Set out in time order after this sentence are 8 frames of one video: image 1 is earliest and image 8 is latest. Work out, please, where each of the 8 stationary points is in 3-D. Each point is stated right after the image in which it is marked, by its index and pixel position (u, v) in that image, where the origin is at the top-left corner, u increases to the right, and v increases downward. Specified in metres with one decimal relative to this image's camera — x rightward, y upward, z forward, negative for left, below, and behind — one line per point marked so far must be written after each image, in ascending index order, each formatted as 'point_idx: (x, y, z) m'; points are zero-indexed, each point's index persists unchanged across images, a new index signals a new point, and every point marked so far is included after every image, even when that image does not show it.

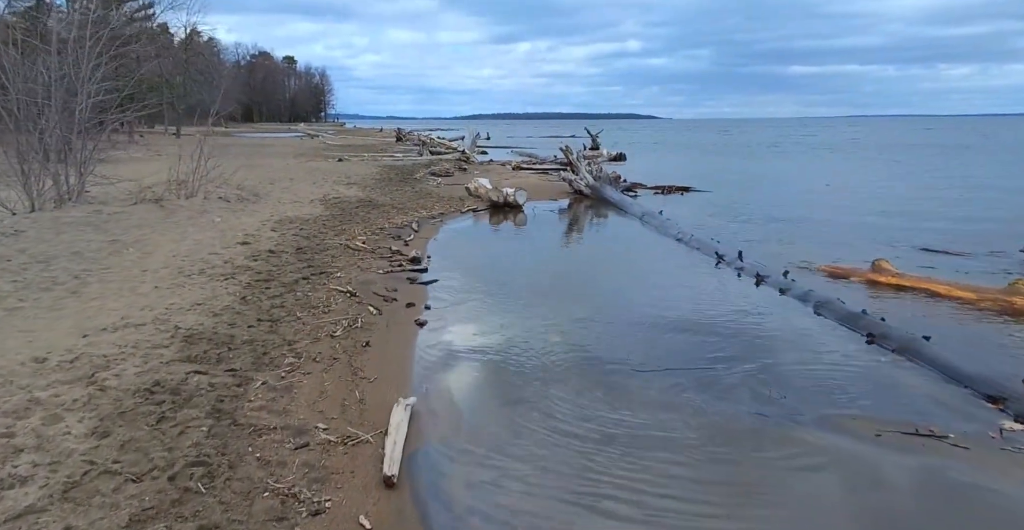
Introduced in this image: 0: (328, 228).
0: (-3.1, +0.6, +10.8) m
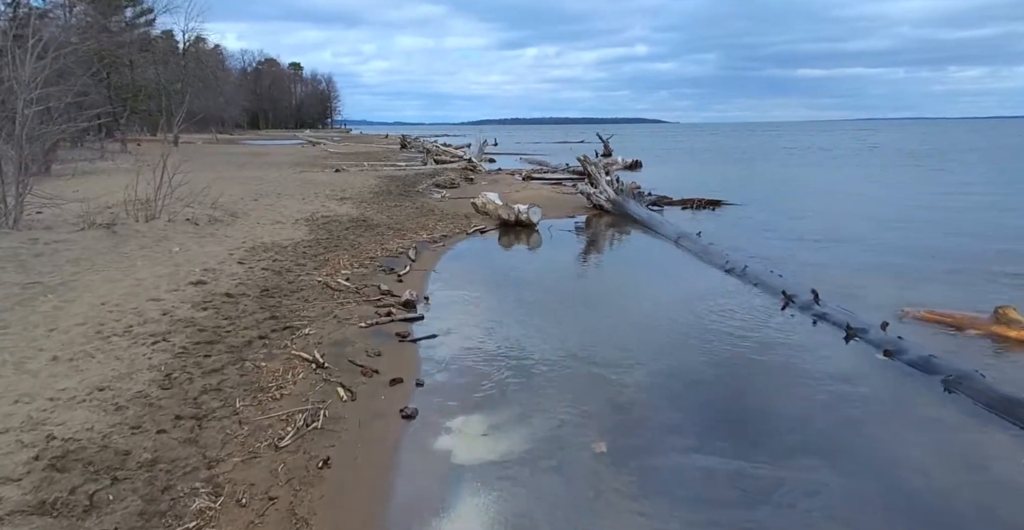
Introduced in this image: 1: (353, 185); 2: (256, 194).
0: (-2.9, +0.1, +9.1) m
1: (-4.6, +2.3, +18.5) m
2: (-6.1, +1.7, +15.0) m
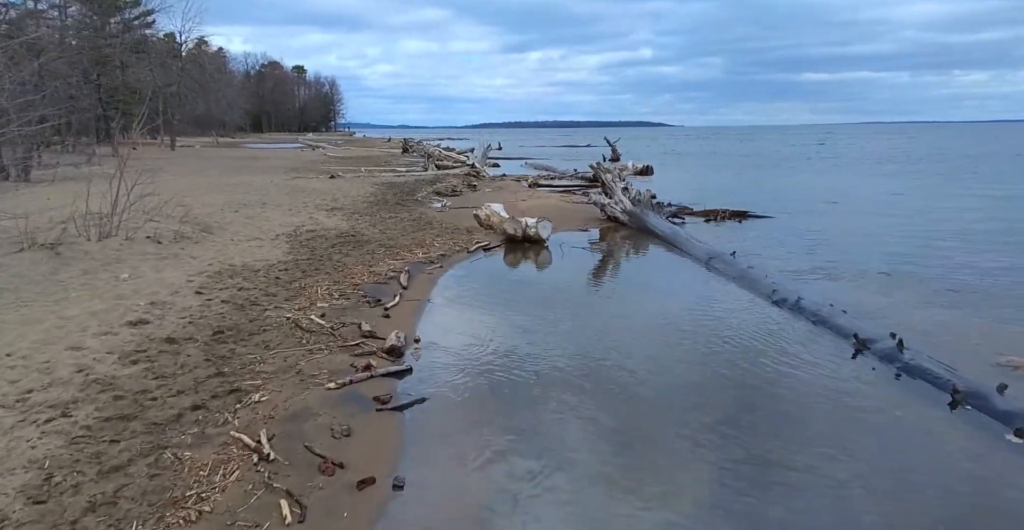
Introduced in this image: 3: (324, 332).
0: (-2.8, -0.2, +7.7) m
1: (-4.5, +1.9, +17.2) m
2: (-5.9, +1.3, +13.7) m
3: (-1.8, -0.6, +6.1) m
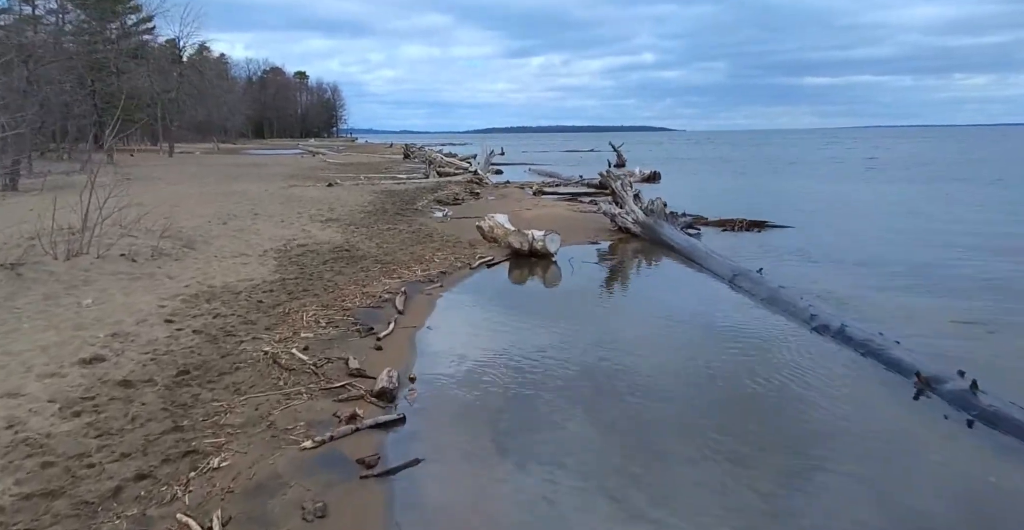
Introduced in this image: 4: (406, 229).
0: (-2.7, -0.5, +7.0) m
1: (-4.4, +1.6, +16.5) m
2: (-5.8, +1.0, +13.0) m
3: (-1.7, -0.9, +5.3) m
4: (-2.1, +0.7, +12.7) m
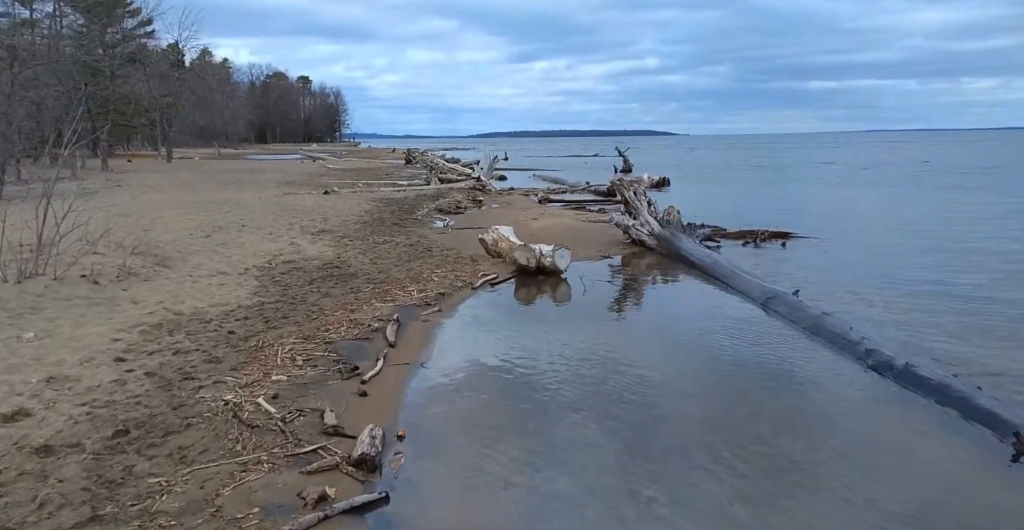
0: (-2.7, -0.7, +6.1) m
1: (-4.2, +1.3, +15.6) m
2: (-5.7, +0.7, +12.1) m
3: (-1.7, -1.1, +4.4) m
4: (-2.0, +0.4, +11.8) m
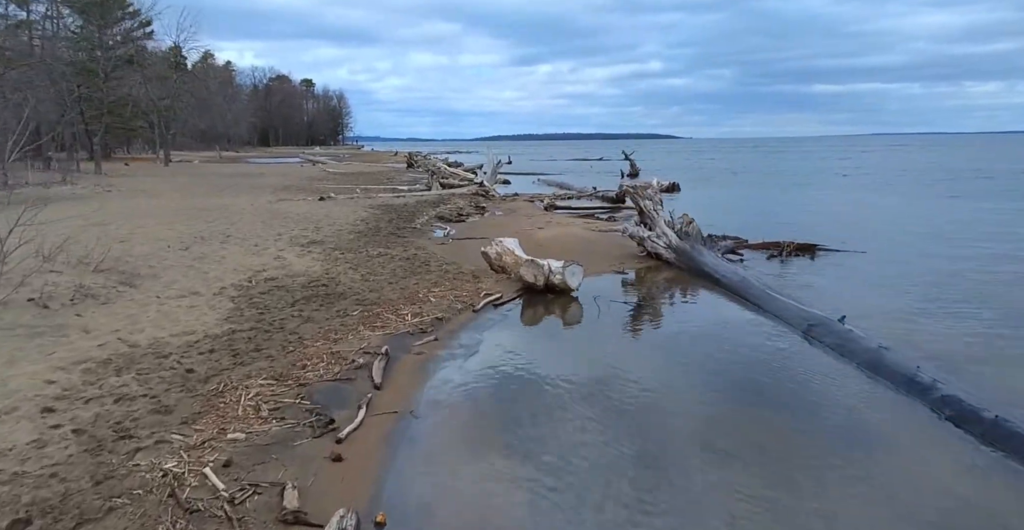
0: (-2.6, -1.0, +5.1) m
1: (-4.1, +1.0, +14.7) m
2: (-5.6, +0.5, +11.2) m
3: (-1.6, -1.3, +3.4) m
4: (-1.9, +0.2, +10.9) m
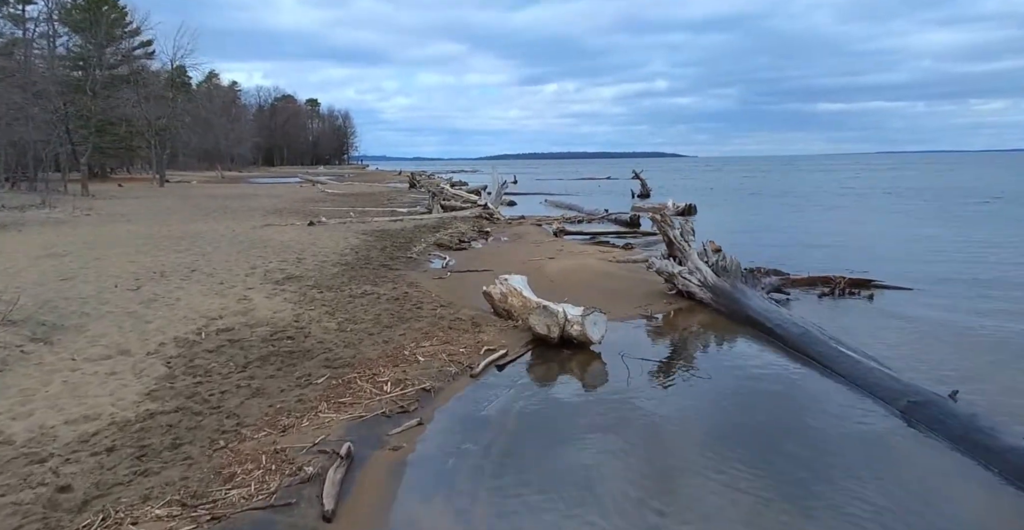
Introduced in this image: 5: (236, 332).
0: (-2.5, -1.4, +3.5) m
1: (-4.0, +0.3, +13.1) m
2: (-5.5, -0.2, +9.7) m
3: (-1.6, -1.7, +1.8) m
4: (-1.8, -0.4, +9.3) m
5: (-3.1, -0.8, +7.1) m
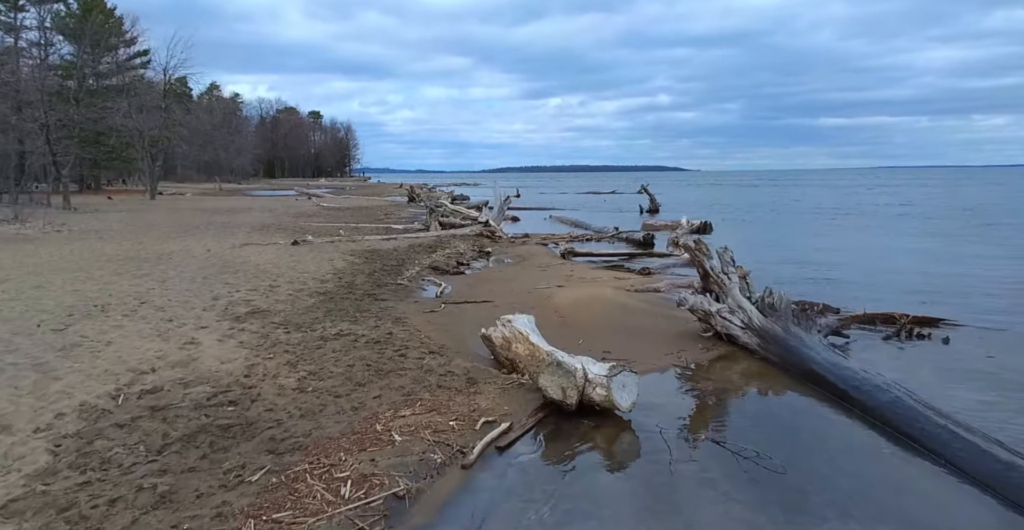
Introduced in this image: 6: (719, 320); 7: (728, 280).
0: (-2.5, -1.7, +2.0) m
1: (-3.9, -0.2, +11.6) m
2: (-5.5, -0.6, +8.1) m
3: (-1.5, -2.0, +0.3) m
4: (-1.8, -0.9, +7.8) m
5: (-3.0, -1.1, +5.6) m
6: (+2.6, -0.7, +7.9) m
7: (+2.8, -0.2, +8.3) m
